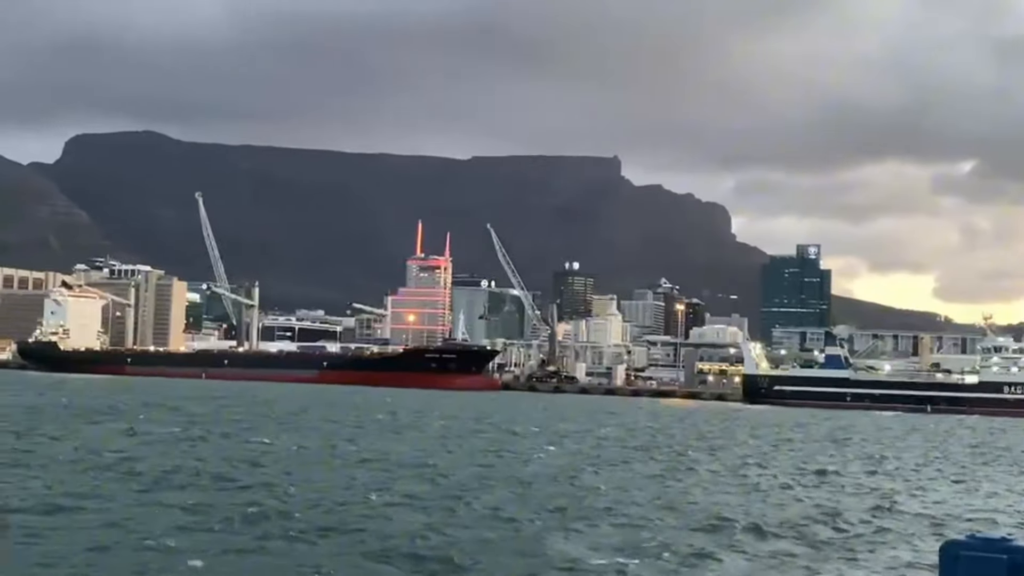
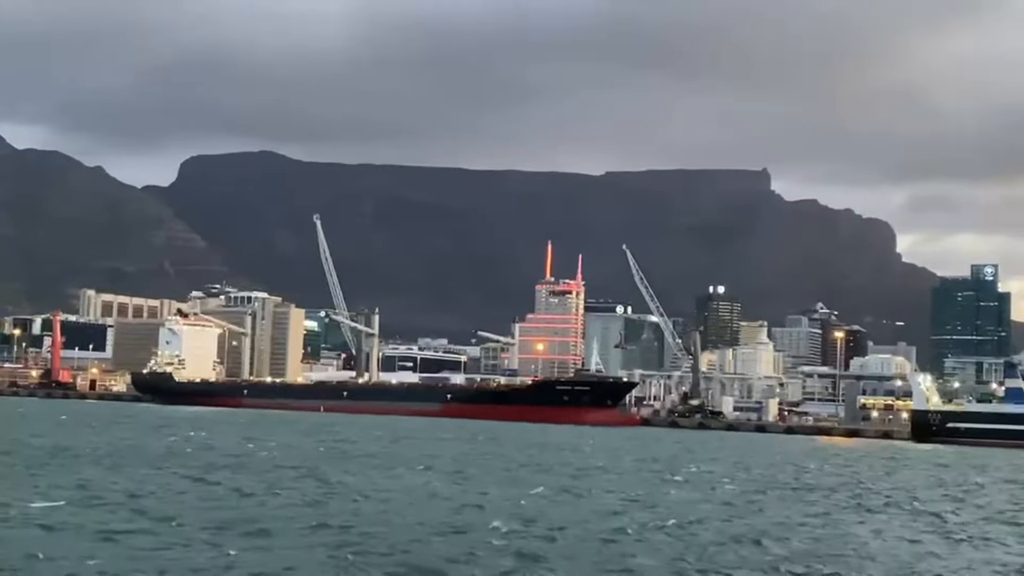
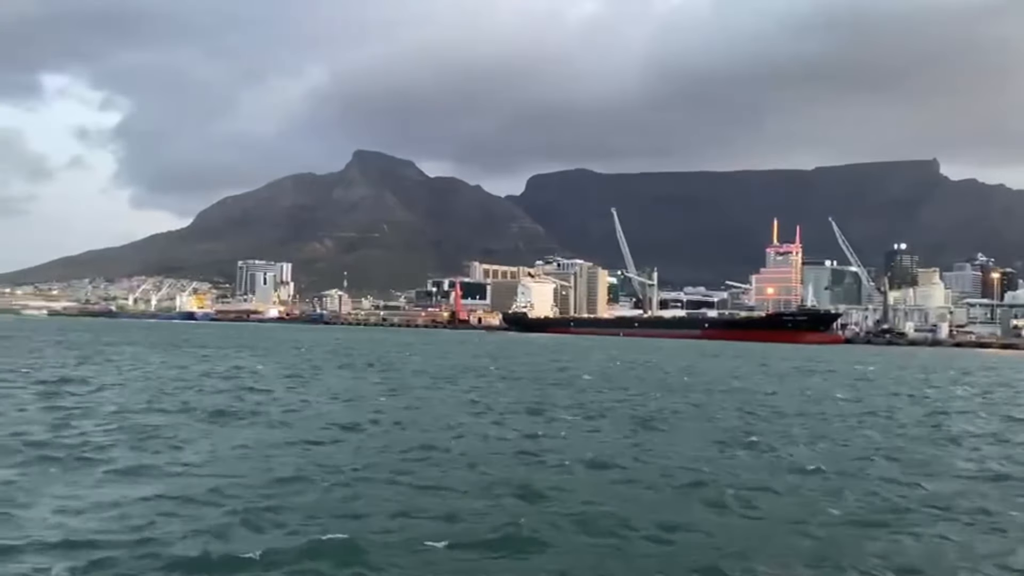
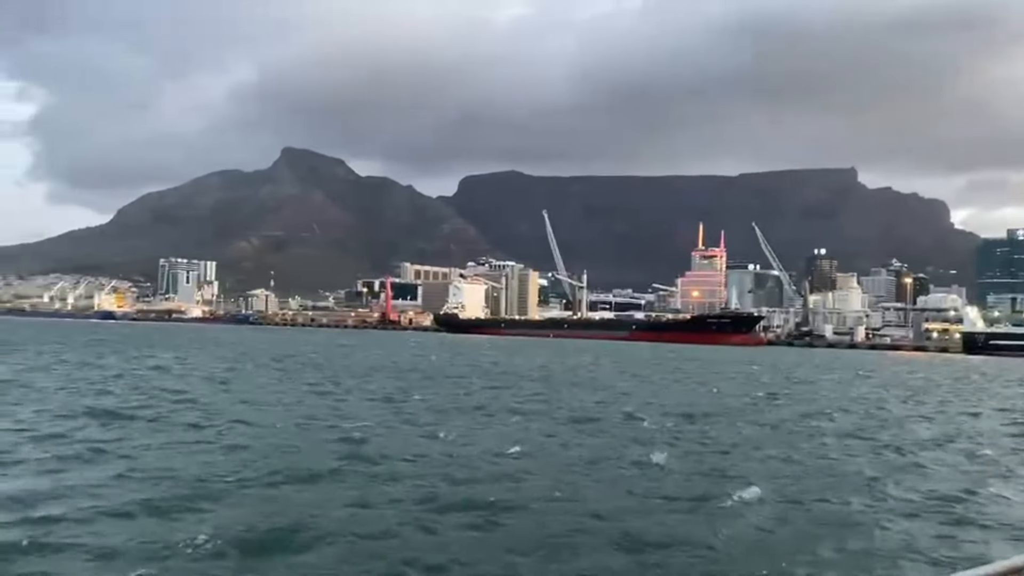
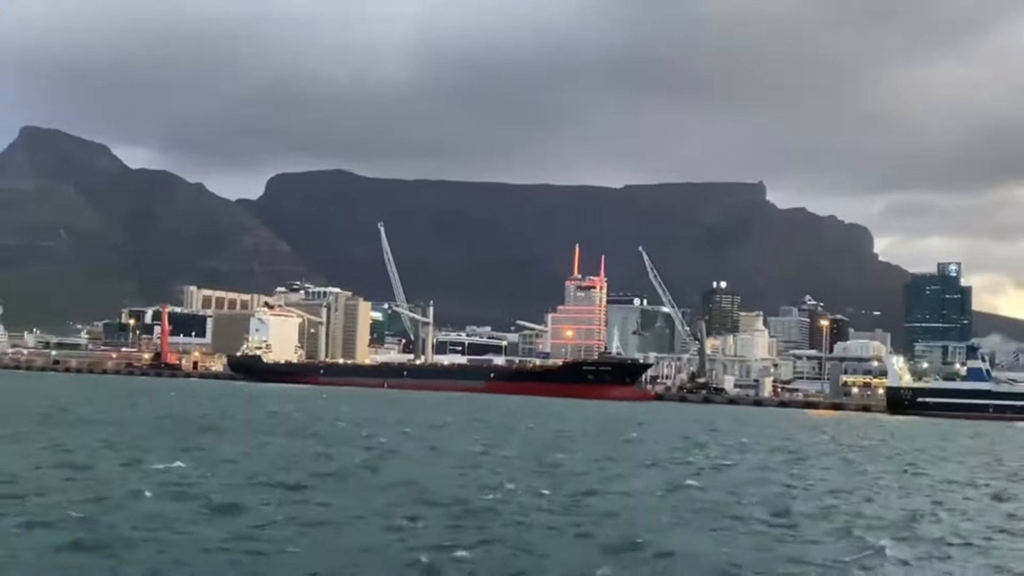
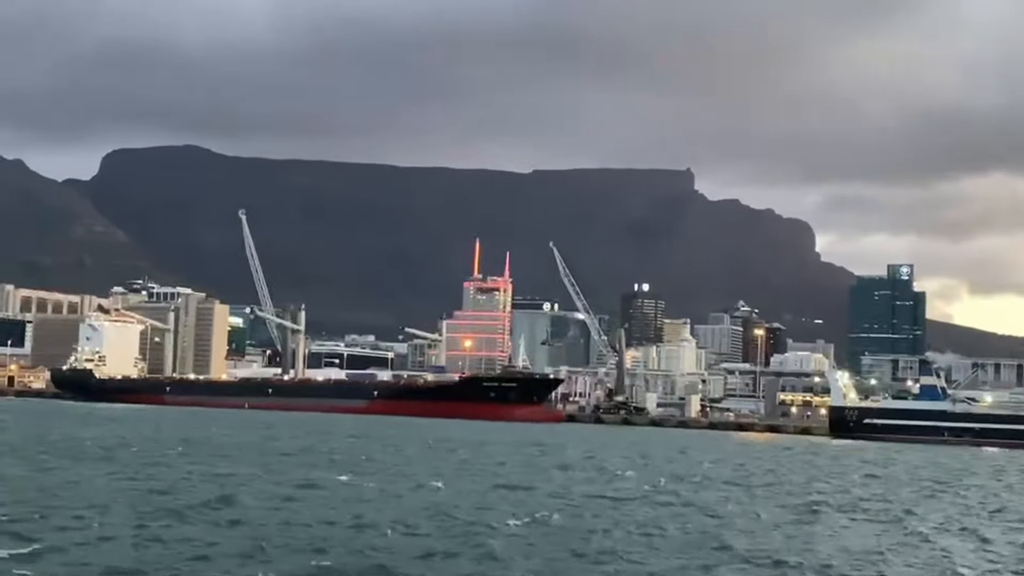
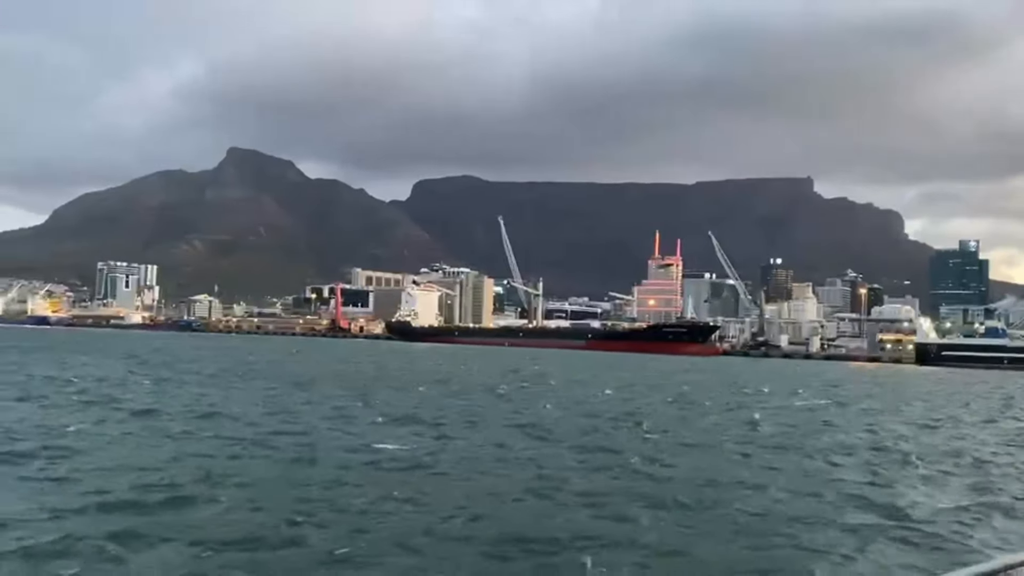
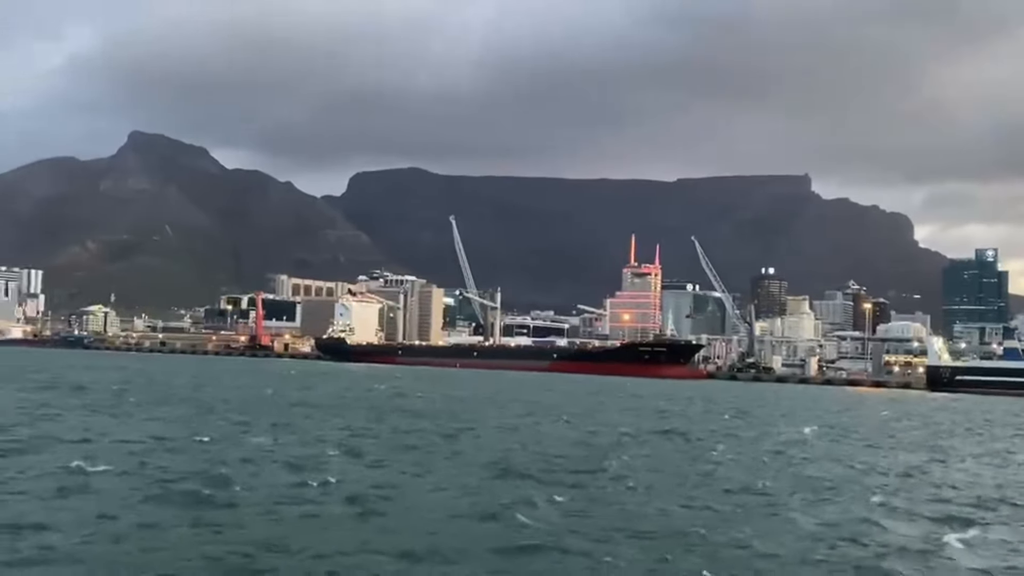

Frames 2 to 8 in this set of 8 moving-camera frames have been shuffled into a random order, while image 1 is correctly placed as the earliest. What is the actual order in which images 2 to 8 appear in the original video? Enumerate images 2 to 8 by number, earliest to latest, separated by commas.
6, 2, 5, 8, 7, 4, 3
